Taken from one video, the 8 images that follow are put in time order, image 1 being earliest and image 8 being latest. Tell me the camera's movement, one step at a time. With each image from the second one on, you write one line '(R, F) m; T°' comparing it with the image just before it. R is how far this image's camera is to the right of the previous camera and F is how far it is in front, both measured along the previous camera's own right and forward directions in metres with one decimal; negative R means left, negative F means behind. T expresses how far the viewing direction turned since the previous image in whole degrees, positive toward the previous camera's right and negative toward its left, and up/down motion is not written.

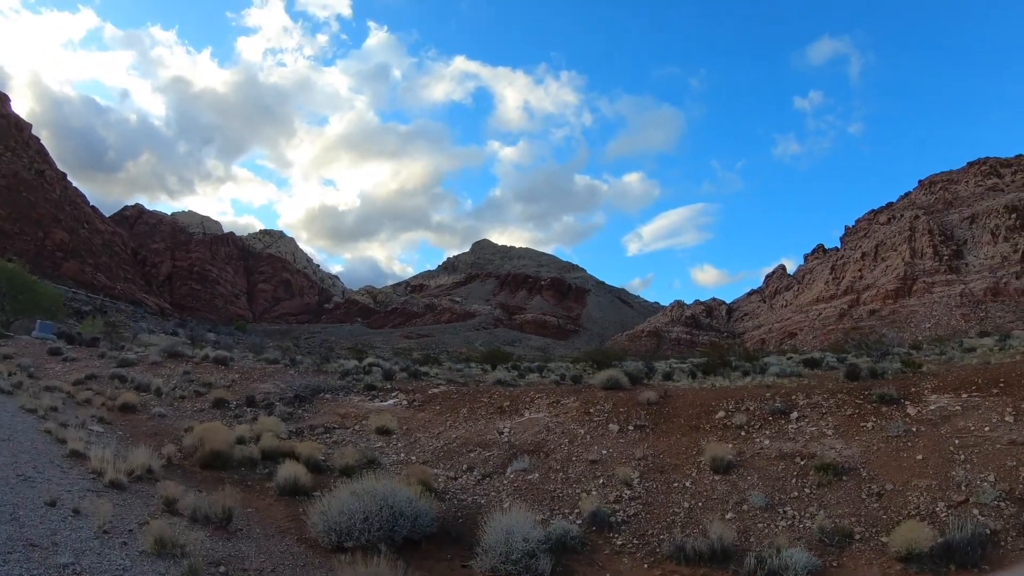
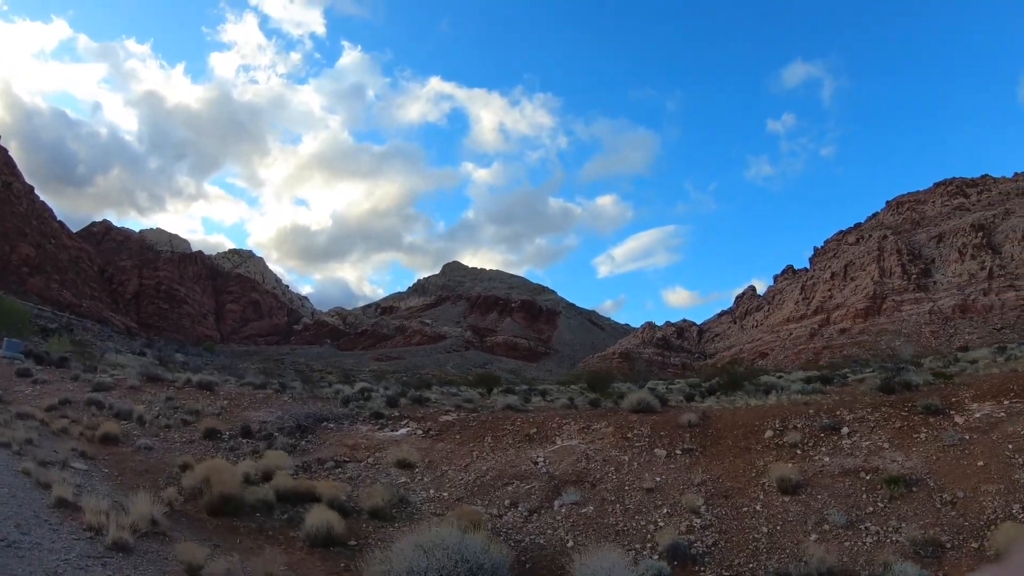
(-0.9, +0.9) m; +2°
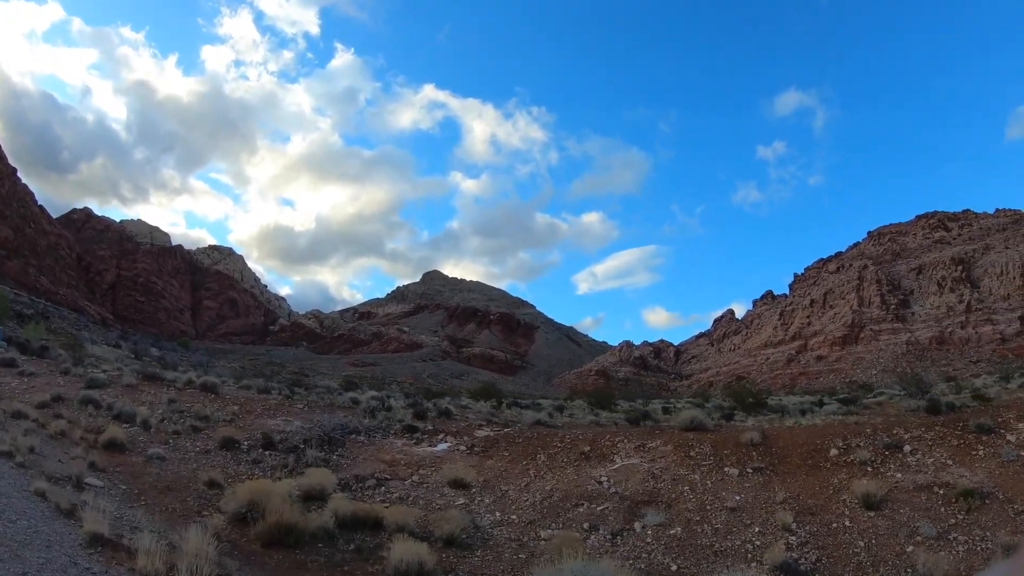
(-1.3, +0.5) m; +2°
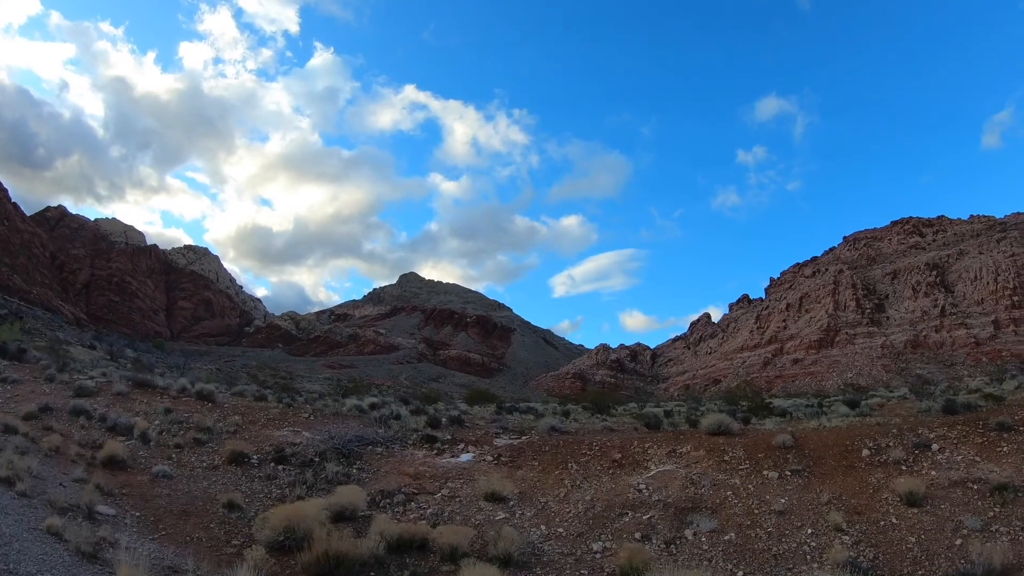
(-1.0, -0.1) m; +2°
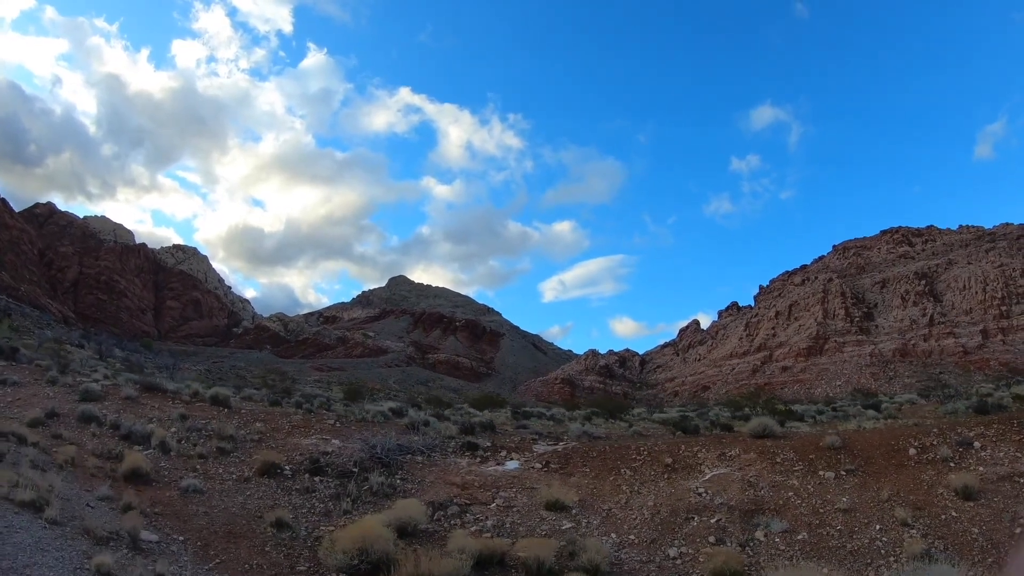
(-0.8, +0.1) m; +1°
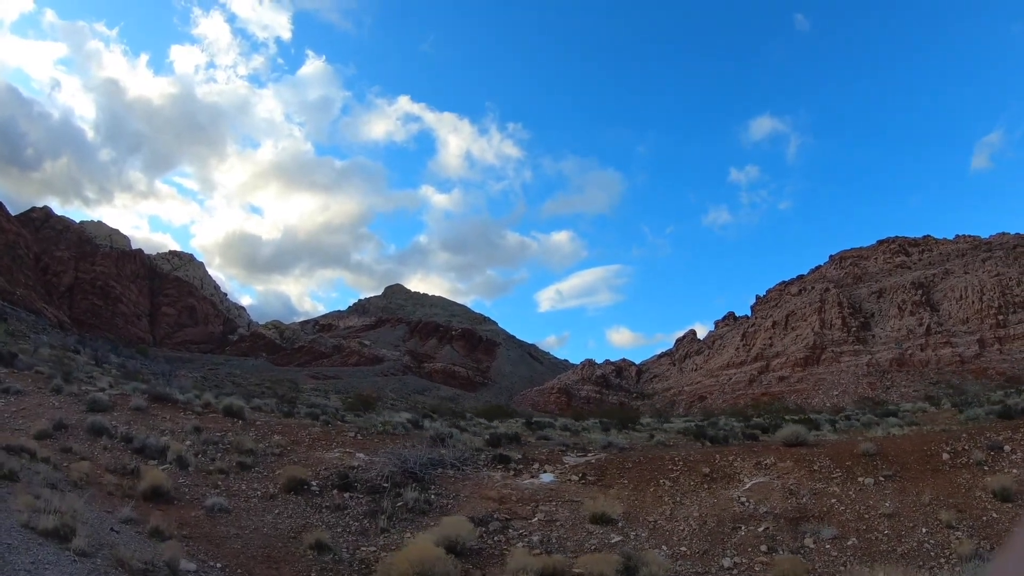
(-0.3, +0.4) m; 0°
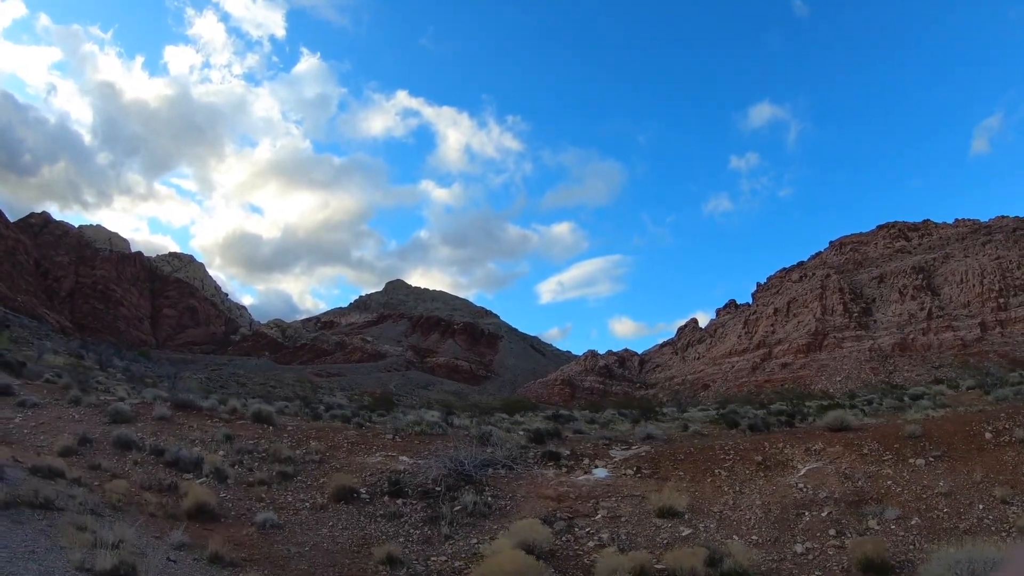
(-0.3, +0.3) m; 0°
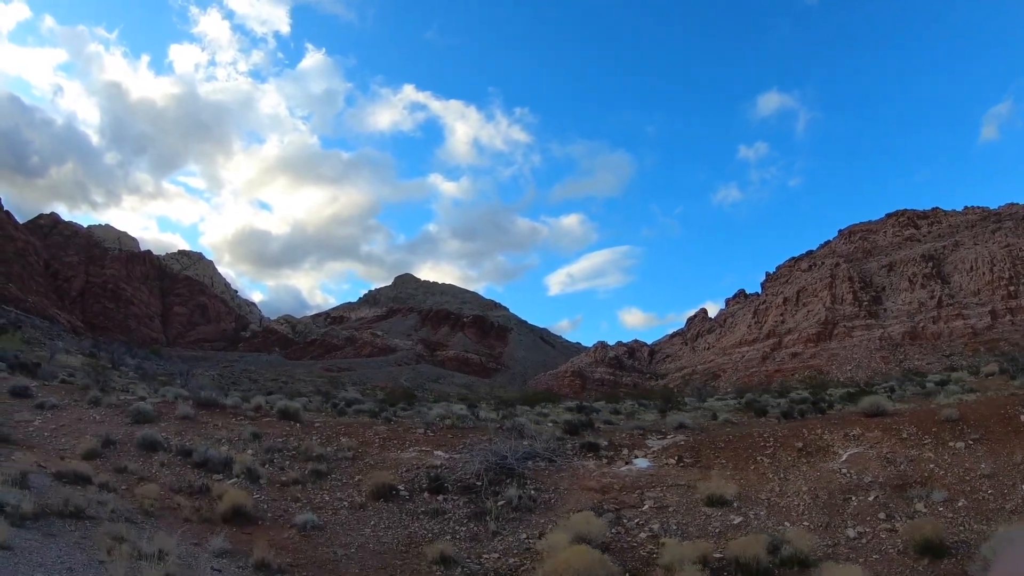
(-0.1, +0.5) m; -1°
